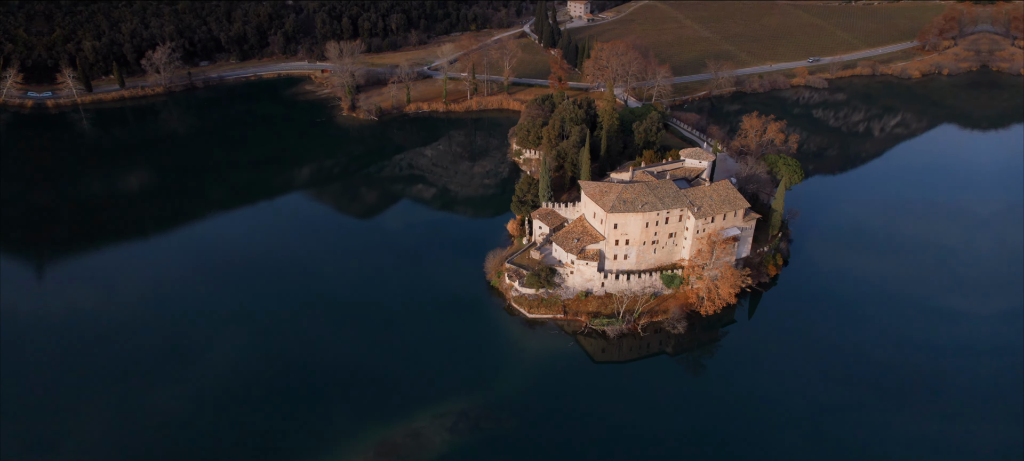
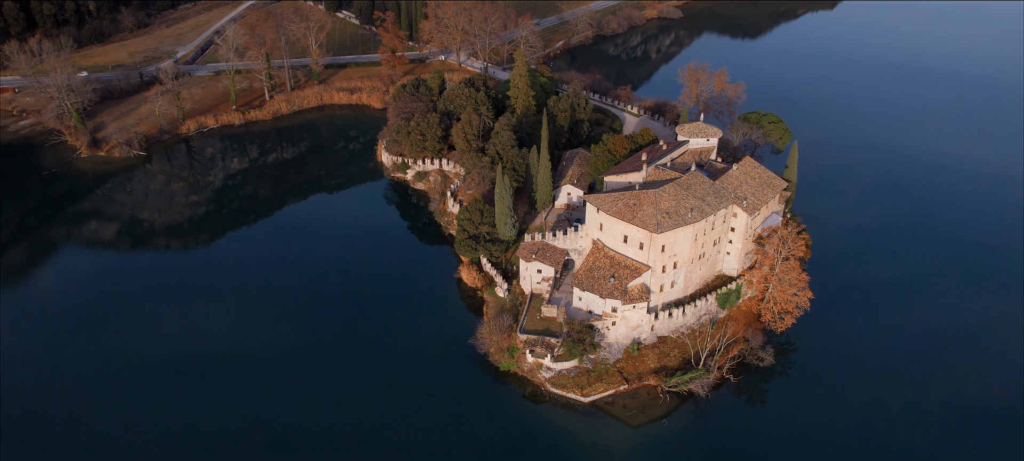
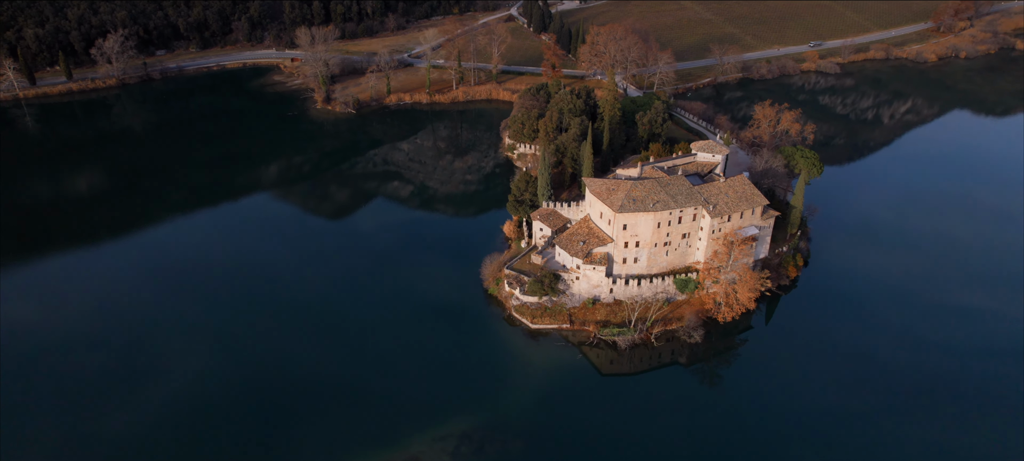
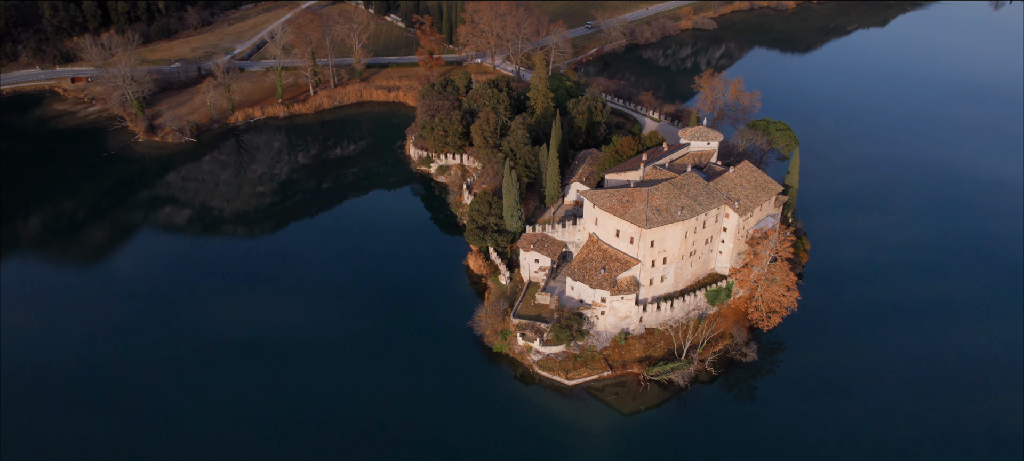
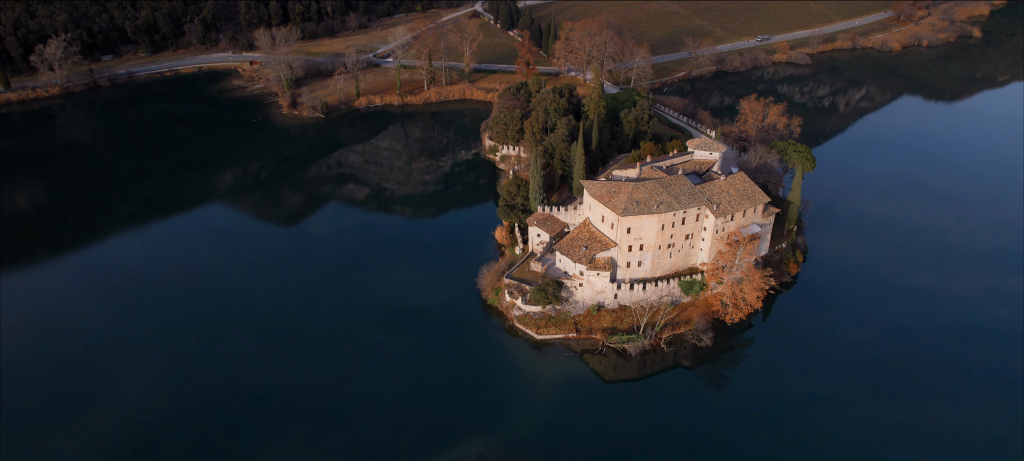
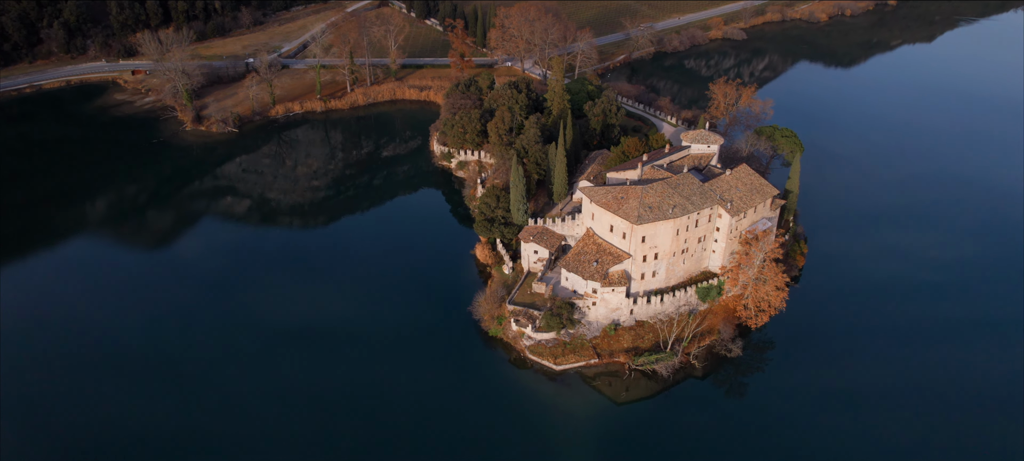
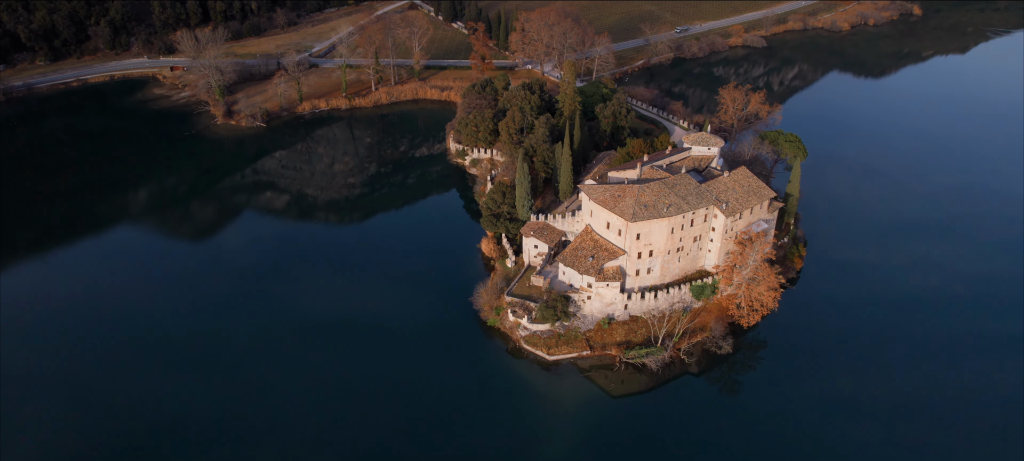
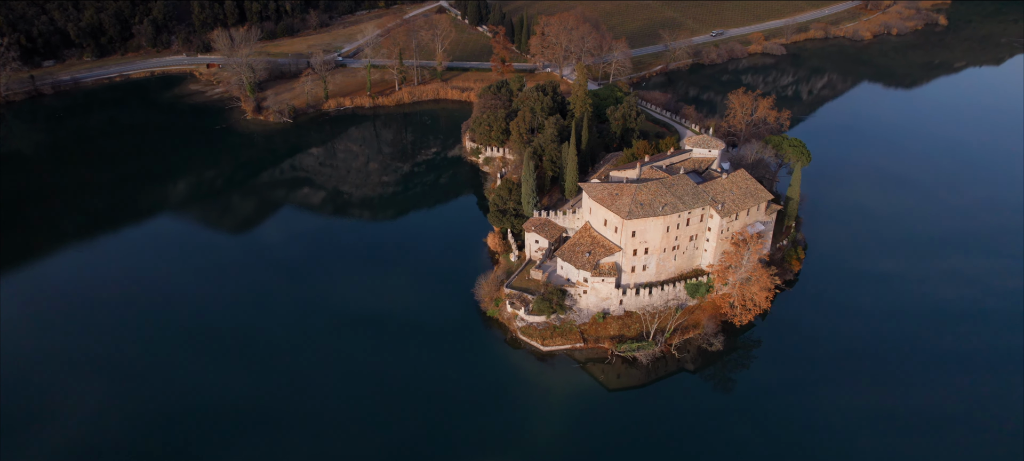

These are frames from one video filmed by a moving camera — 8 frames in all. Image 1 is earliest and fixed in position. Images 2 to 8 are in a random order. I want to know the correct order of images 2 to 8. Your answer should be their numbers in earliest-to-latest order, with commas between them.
3, 5, 8, 7, 6, 4, 2
